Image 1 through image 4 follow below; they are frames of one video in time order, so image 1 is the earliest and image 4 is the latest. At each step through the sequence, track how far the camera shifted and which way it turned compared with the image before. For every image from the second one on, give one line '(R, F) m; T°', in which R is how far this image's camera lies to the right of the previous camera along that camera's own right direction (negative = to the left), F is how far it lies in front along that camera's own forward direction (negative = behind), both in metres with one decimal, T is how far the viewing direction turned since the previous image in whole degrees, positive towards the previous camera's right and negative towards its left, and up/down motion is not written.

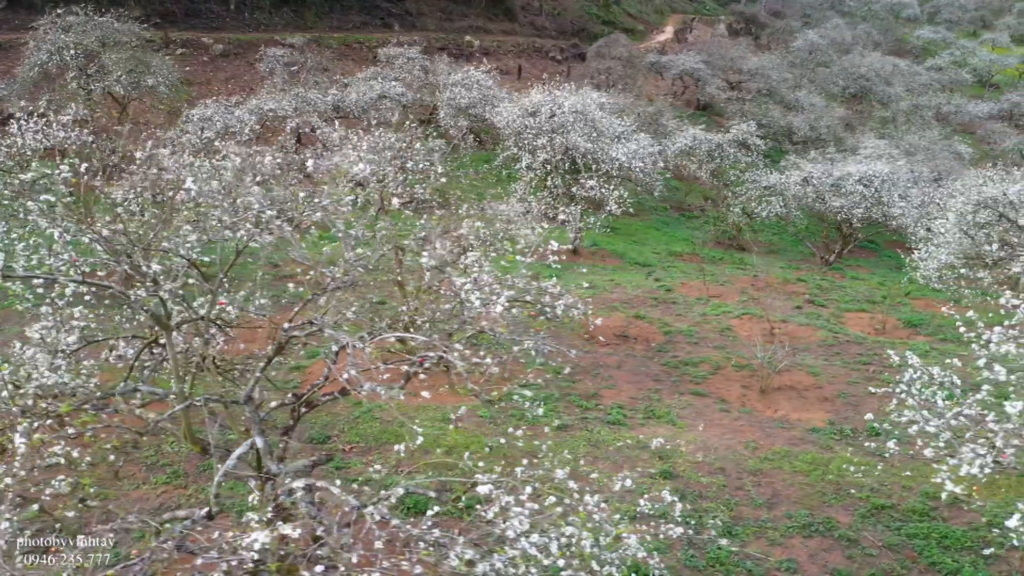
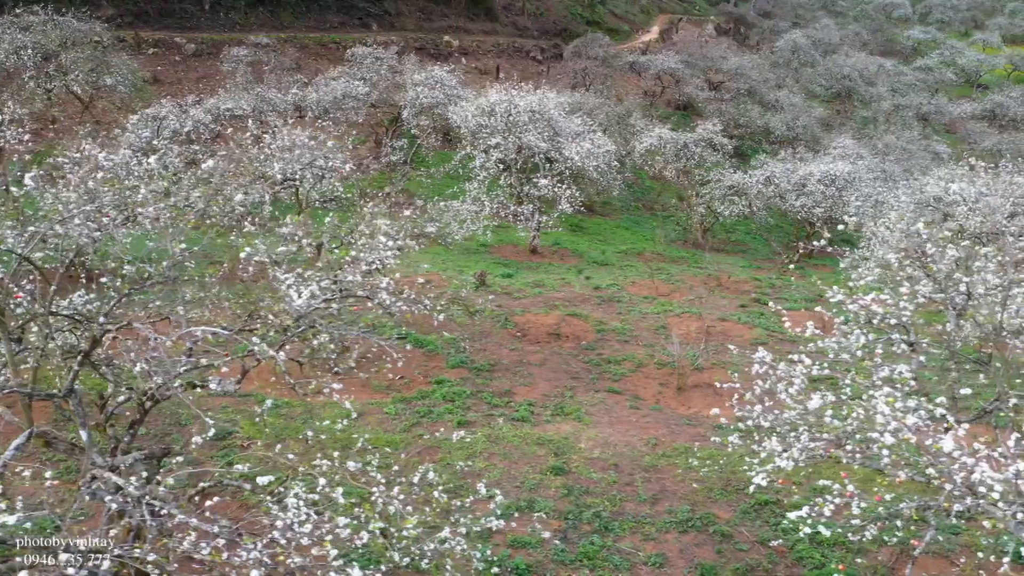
(+2.2, -0.1) m; 0°
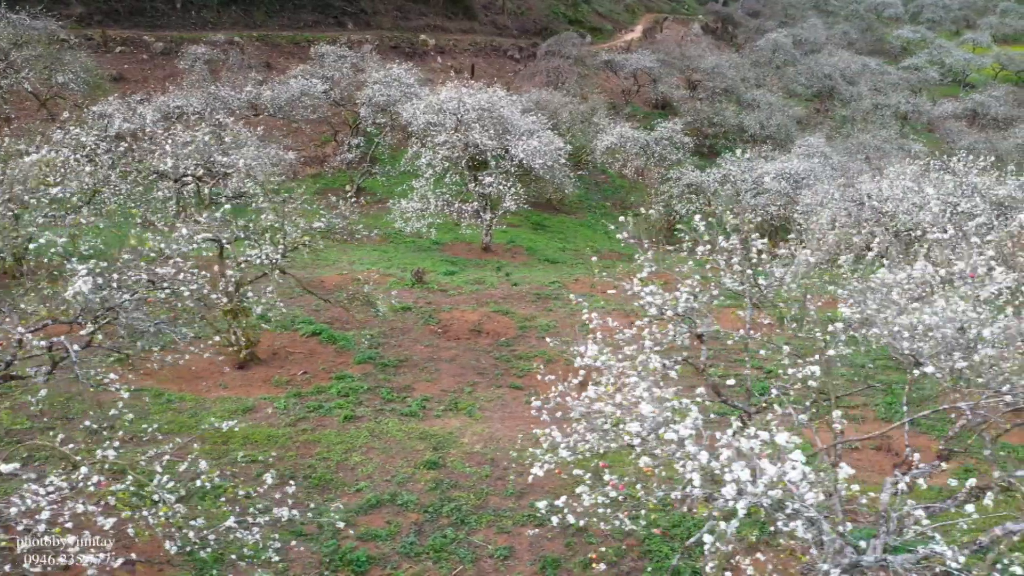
(+2.6, 0.0) m; 0°
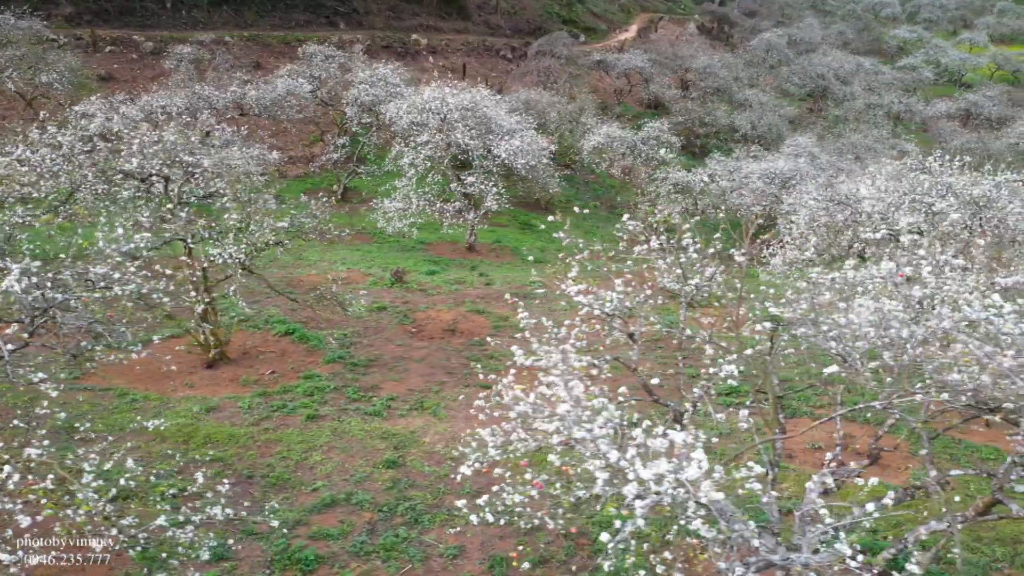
(+0.8, 0.0) m; 0°
